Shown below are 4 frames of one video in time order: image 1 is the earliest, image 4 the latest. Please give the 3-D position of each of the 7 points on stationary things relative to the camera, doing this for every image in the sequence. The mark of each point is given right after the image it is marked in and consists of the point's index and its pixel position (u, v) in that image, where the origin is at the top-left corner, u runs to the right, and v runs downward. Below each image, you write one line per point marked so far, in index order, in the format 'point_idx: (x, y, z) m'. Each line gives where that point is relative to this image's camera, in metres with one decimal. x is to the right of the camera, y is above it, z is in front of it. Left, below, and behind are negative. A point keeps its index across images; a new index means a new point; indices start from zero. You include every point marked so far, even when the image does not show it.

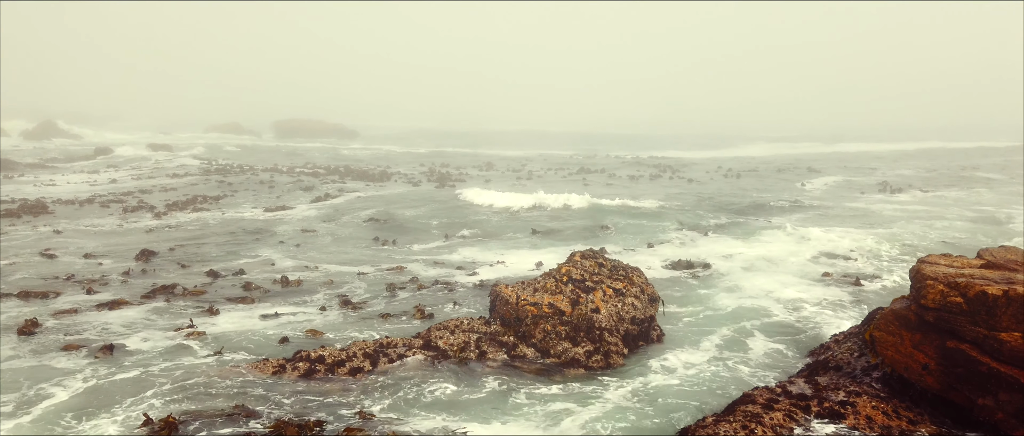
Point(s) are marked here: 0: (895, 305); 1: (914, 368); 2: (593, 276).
0: (+9.4, -2.2, +12.5) m
1: (+9.2, -3.5, +11.5) m
2: (+2.2, -1.7, +15.2) m
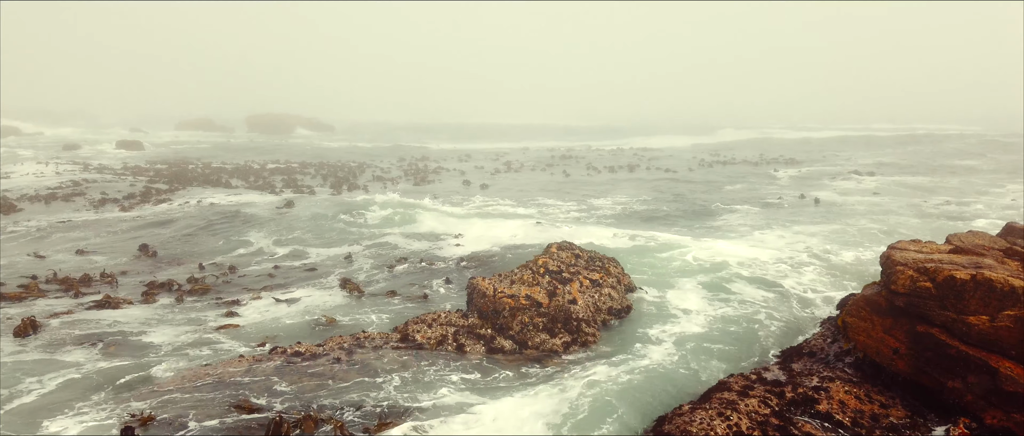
0: (+8.8, -1.8, +12.6) m
1: (+8.7, -3.1, +11.6) m
2: (+1.5, -1.5, +15.2) m
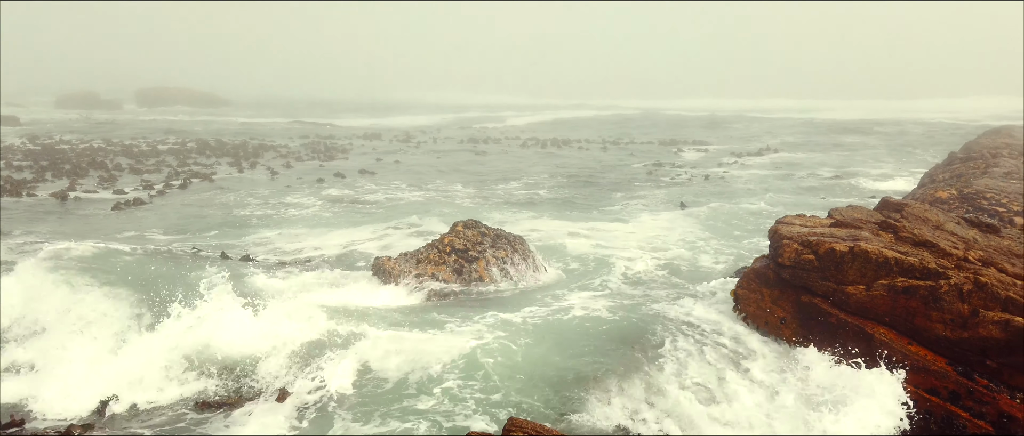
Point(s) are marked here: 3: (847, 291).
0: (+6.4, -1.2, +13.1) m
1: (+6.3, -2.5, +12.2) m
2: (-1.0, -0.8, +15.2) m
3: (+7.2, -1.6, +10.9) m
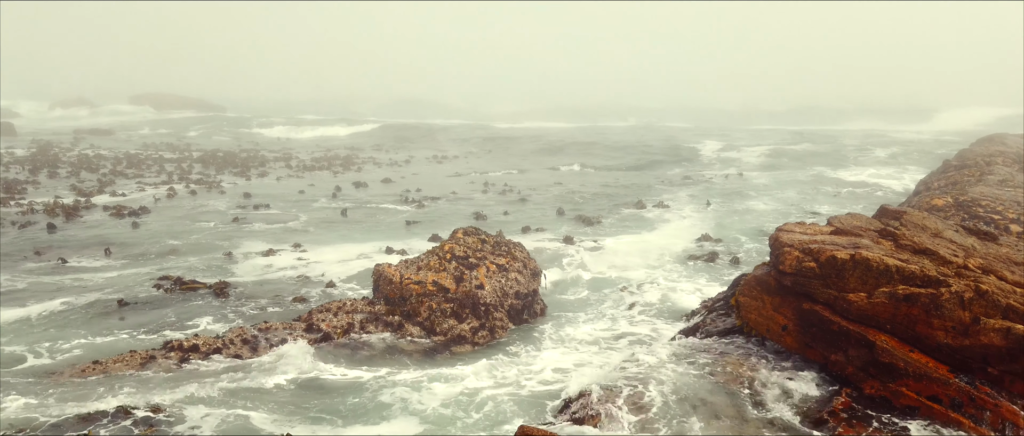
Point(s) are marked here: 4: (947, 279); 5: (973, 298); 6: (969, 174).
0: (+6.5, -1.4, +13.1) m
1: (+6.4, -2.7, +12.1) m
2: (-1.0, -1.0, +15.1) m
3: (+7.3, -1.8, +10.9) m
4: (+8.4, -1.2, +9.7) m
5: (+8.6, -1.5, +9.3) m
6: (+17.1, +1.6, +18.7) m
